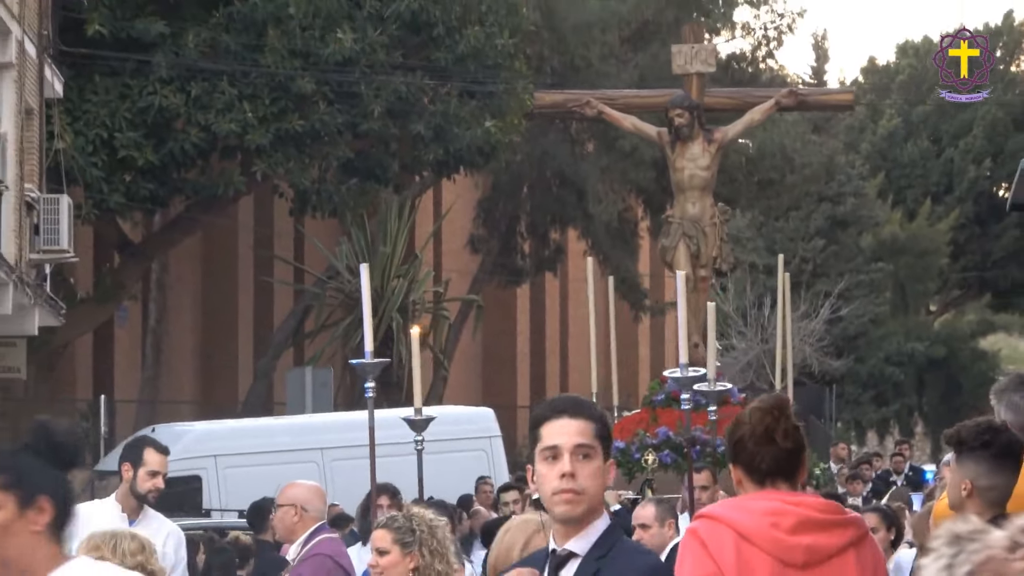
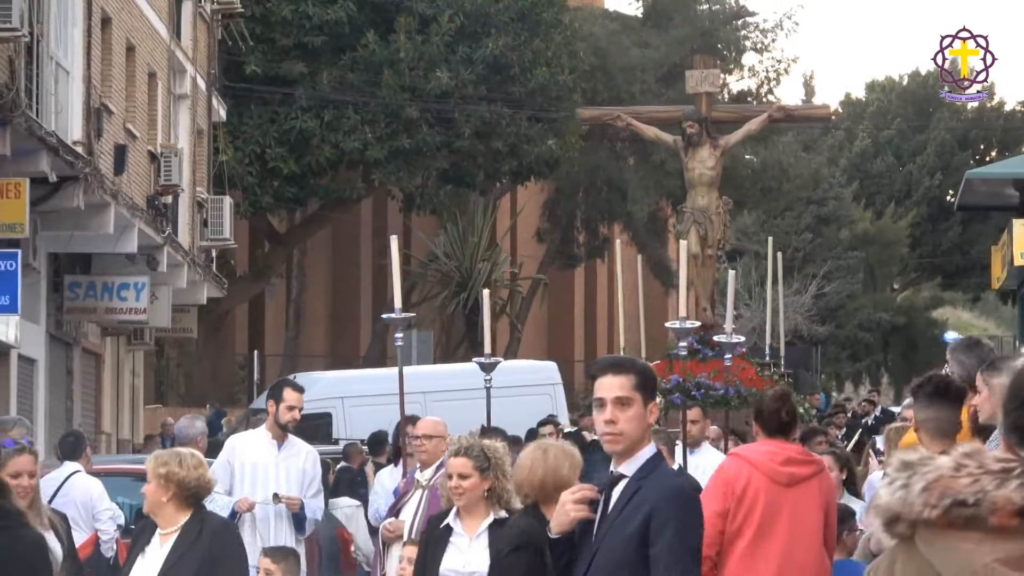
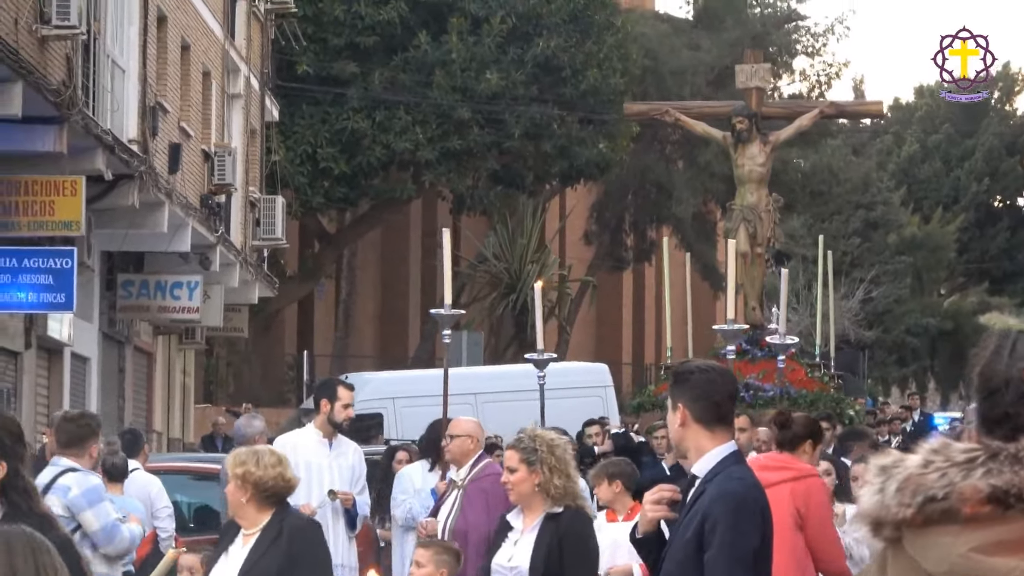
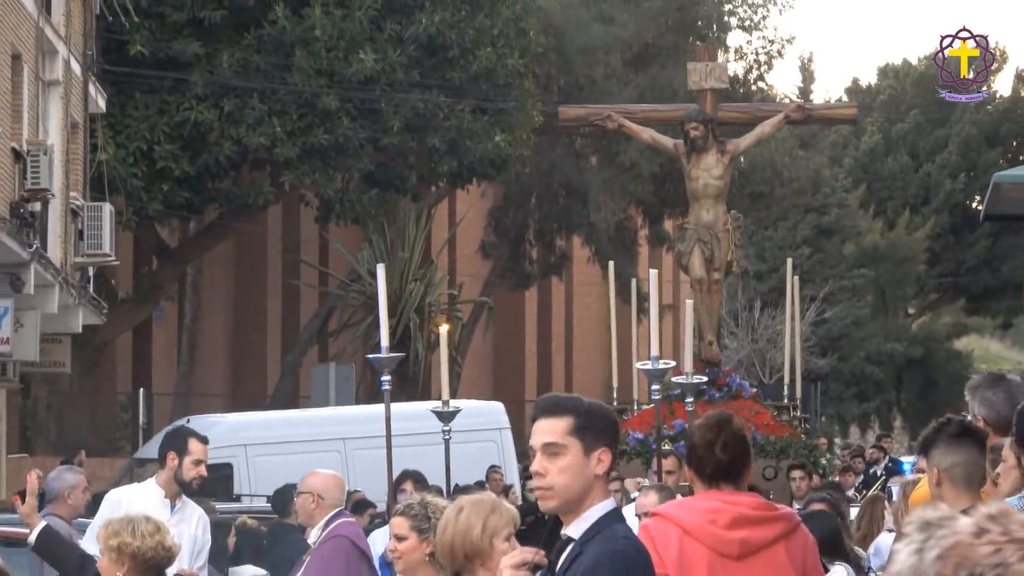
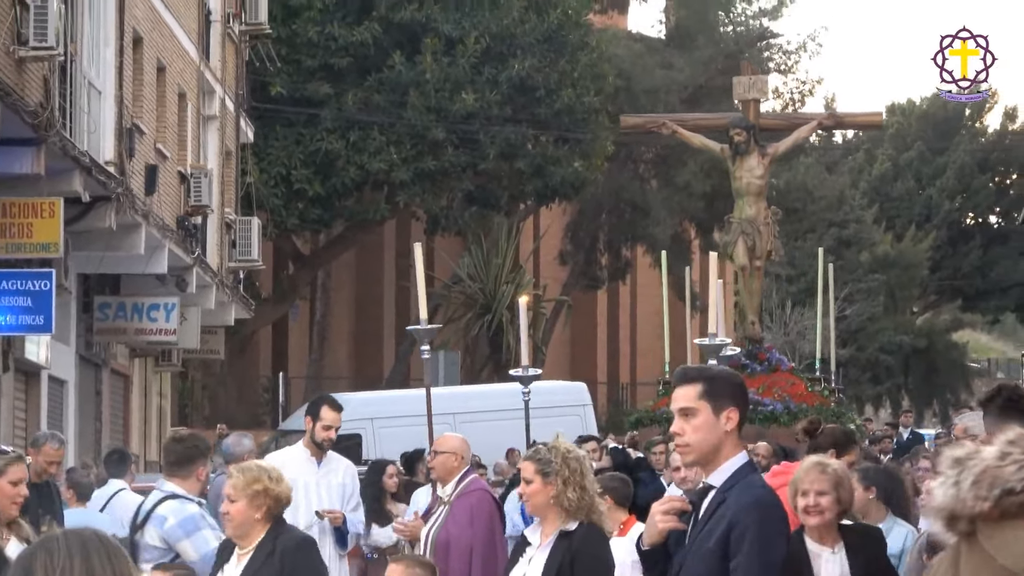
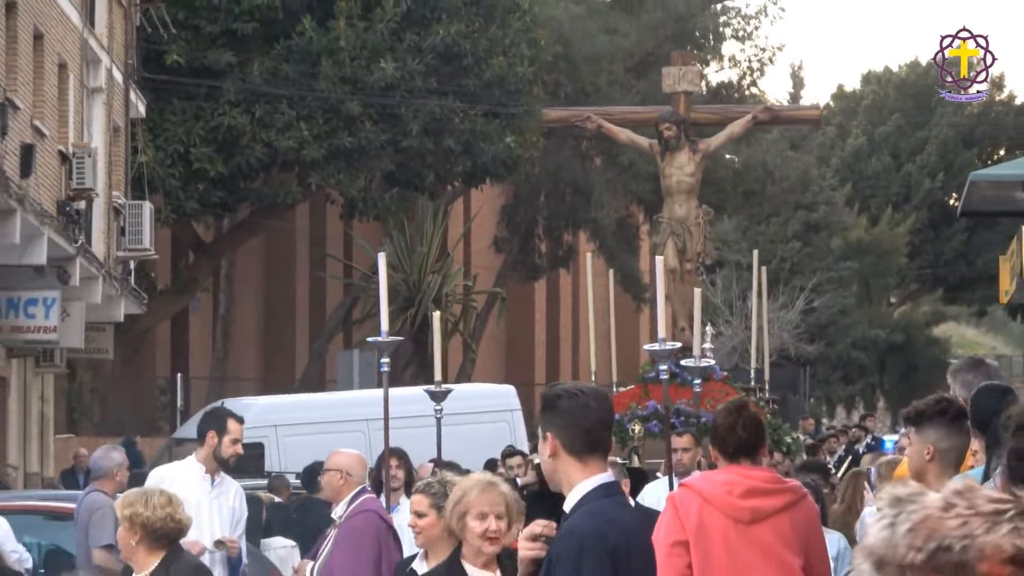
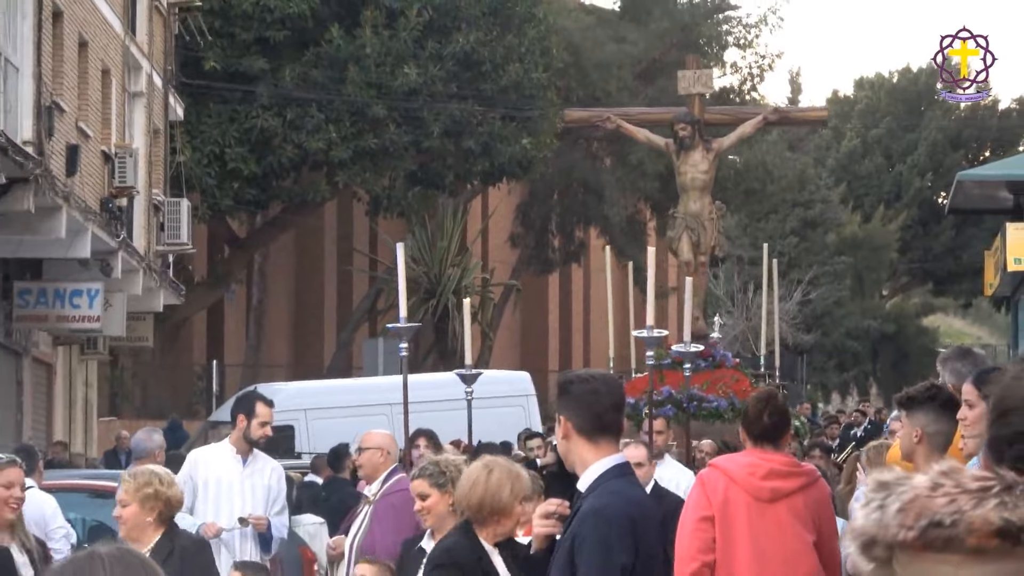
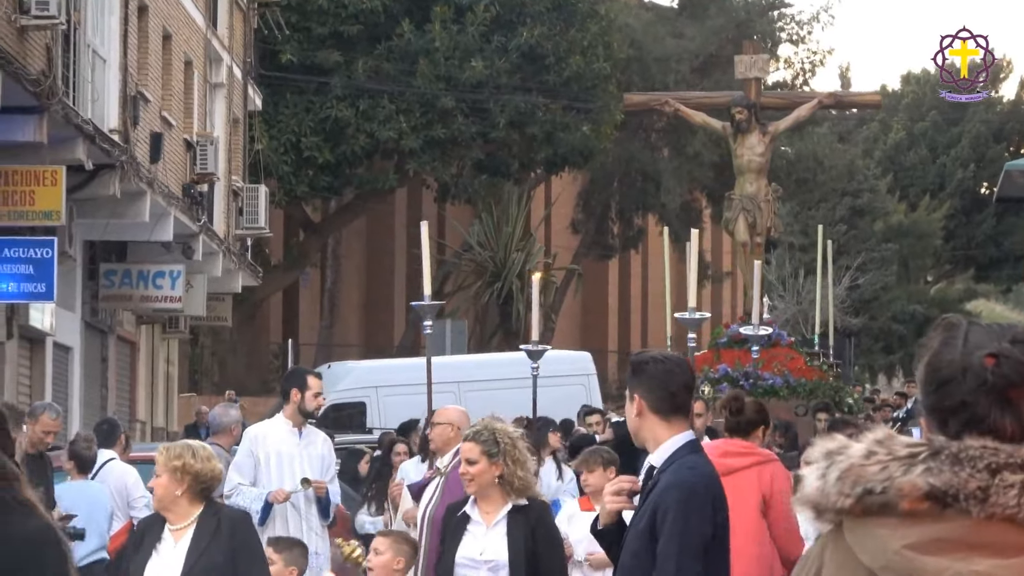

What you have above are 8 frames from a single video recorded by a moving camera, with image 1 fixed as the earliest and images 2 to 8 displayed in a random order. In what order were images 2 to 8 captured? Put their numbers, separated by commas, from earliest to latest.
4, 6, 7, 2, 8, 3, 5
